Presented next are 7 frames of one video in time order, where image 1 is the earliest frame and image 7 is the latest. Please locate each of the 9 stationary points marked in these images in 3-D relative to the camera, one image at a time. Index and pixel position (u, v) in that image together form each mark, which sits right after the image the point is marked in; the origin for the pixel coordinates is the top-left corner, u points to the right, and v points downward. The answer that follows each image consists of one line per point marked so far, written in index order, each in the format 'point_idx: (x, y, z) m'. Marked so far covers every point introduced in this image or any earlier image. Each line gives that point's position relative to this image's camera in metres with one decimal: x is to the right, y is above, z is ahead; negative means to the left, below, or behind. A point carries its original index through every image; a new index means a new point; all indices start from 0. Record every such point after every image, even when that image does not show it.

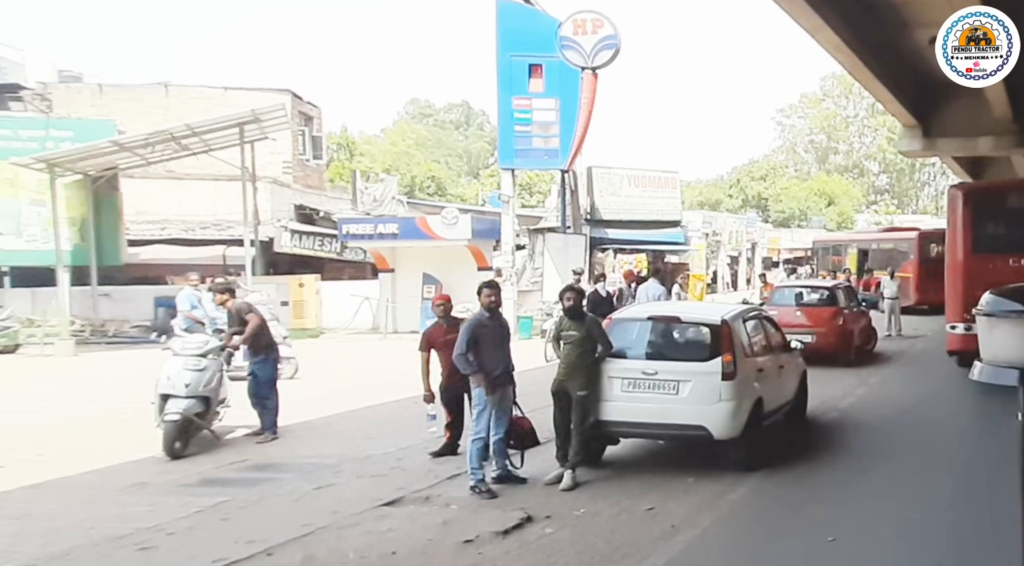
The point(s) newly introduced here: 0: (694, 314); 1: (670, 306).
0: (+1.6, -0.3, +9.6) m
1: (+1.4, -0.2, +10.1) m
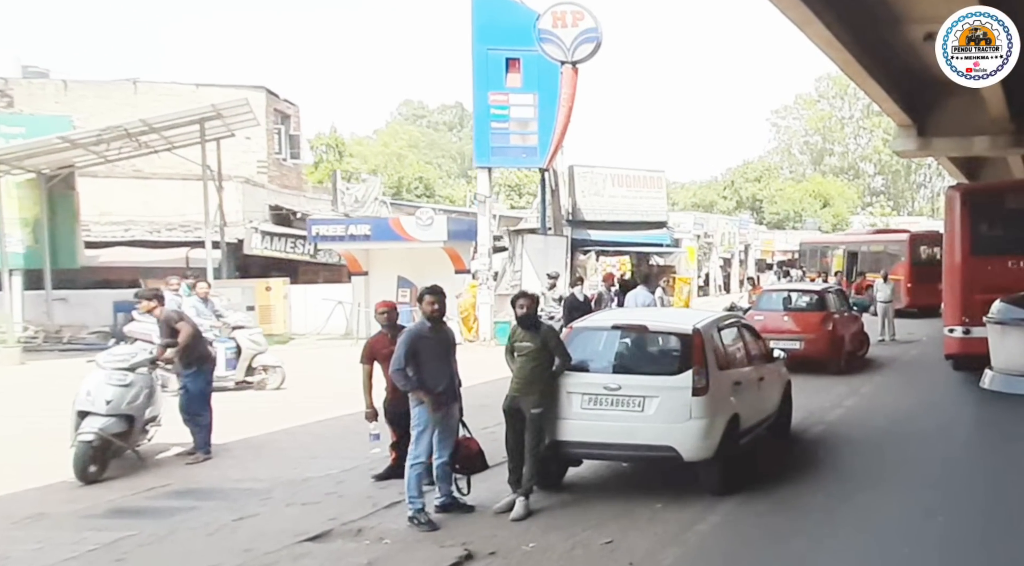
0: (+1.2, -0.3, +8.7) m
1: (+1.0, -0.3, +9.3) m
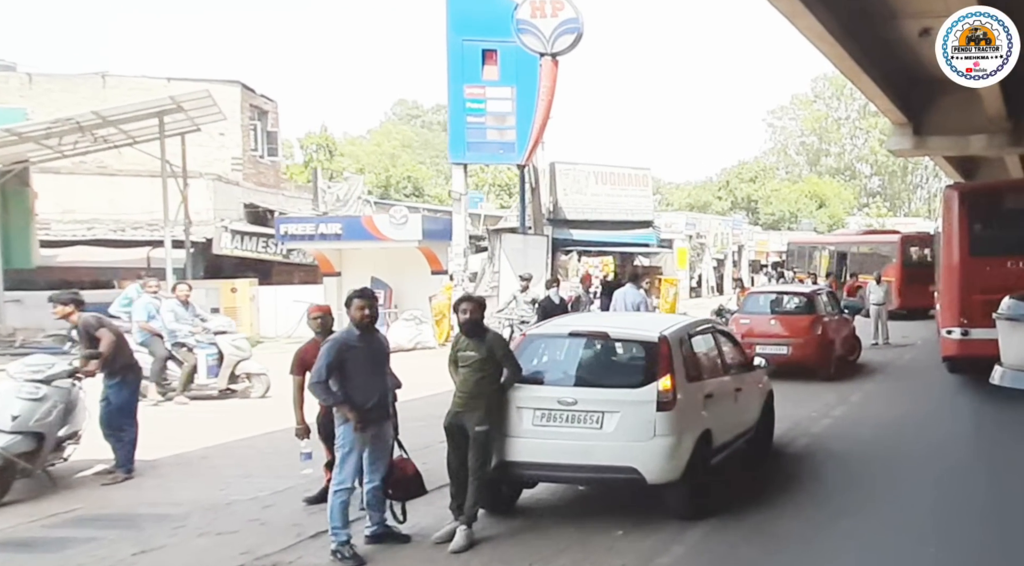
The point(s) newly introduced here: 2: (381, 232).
0: (+0.8, -0.3, +7.9) m
1: (+0.6, -0.3, +8.4) m
2: (-2.4, +0.9, +19.7) m
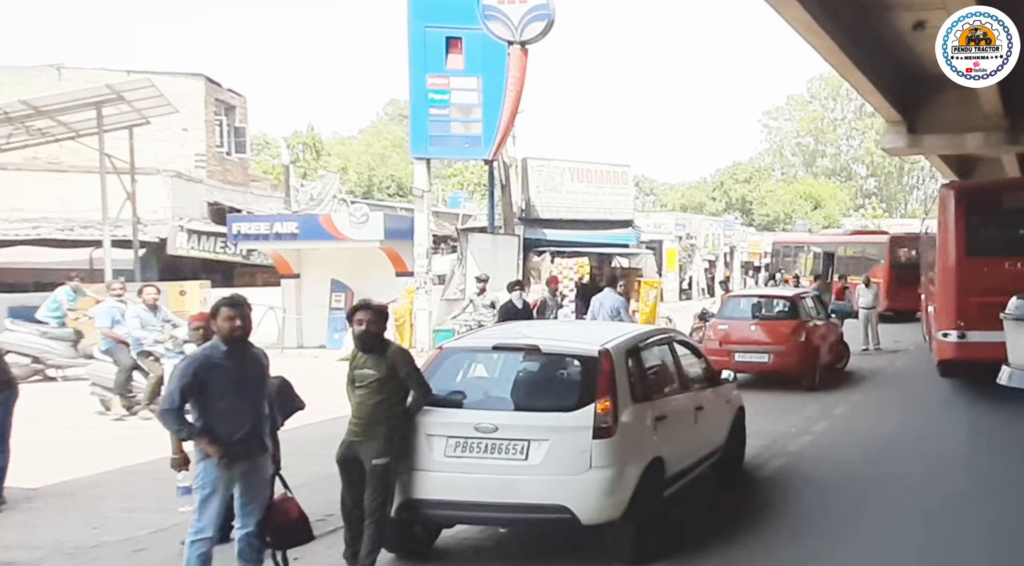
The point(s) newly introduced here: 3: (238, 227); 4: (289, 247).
0: (+0.3, -0.4, +6.7) m
1: (+0.1, -0.3, +7.3) m
2: (-2.9, +0.9, +18.5) m
3: (-4.8, +1.0, +19.2) m
4: (-3.8, +0.6, +18.9) m
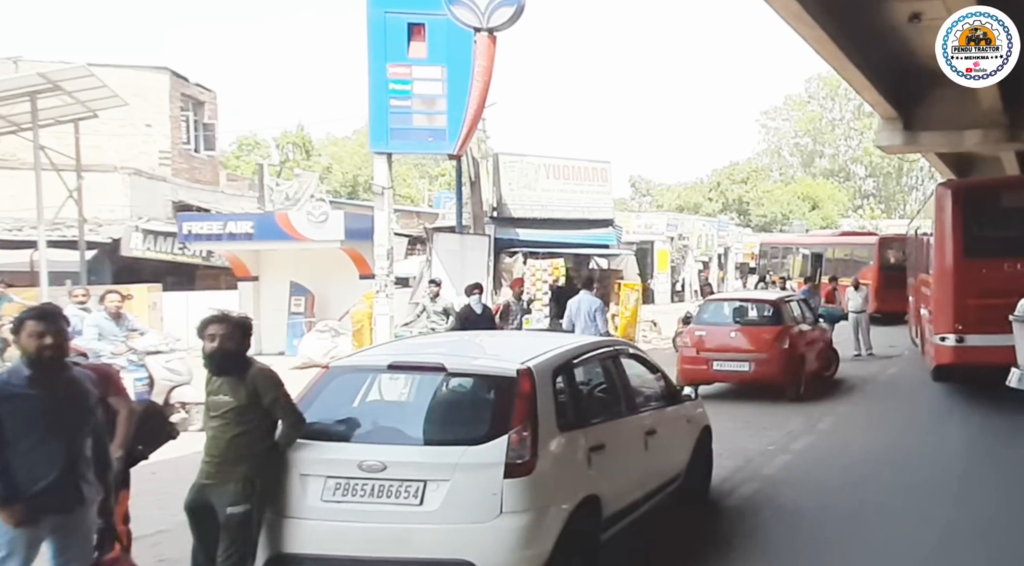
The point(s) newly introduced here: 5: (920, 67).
0: (-0.2, -0.4, +5.7) m
1: (-0.4, -0.4, +6.2) m
2: (-3.4, +0.8, +17.4) m
3: (-5.3, +0.9, +18.1) m
4: (-4.4, +0.6, +17.8) m
5: (+7.3, +3.9, +19.8) m
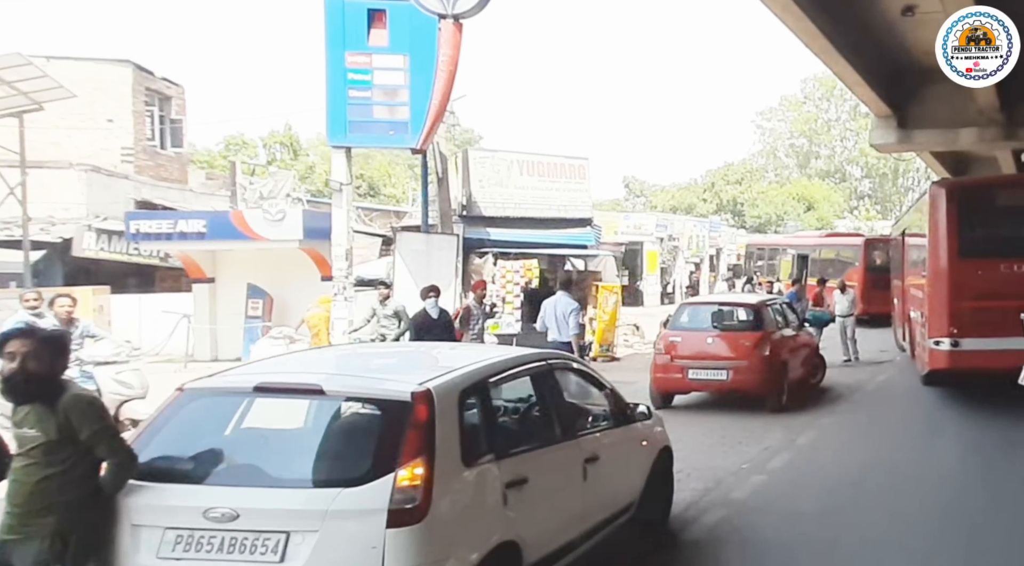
0: (-0.6, -0.4, +4.7) m
1: (-0.8, -0.4, +5.2) m
2: (-3.9, +0.8, +16.4) m
3: (-5.8, +0.9, +17.1) m
4: (-4.8, +0.5, +16.9) m
5: (+6.8, +3.9, +18.9) m
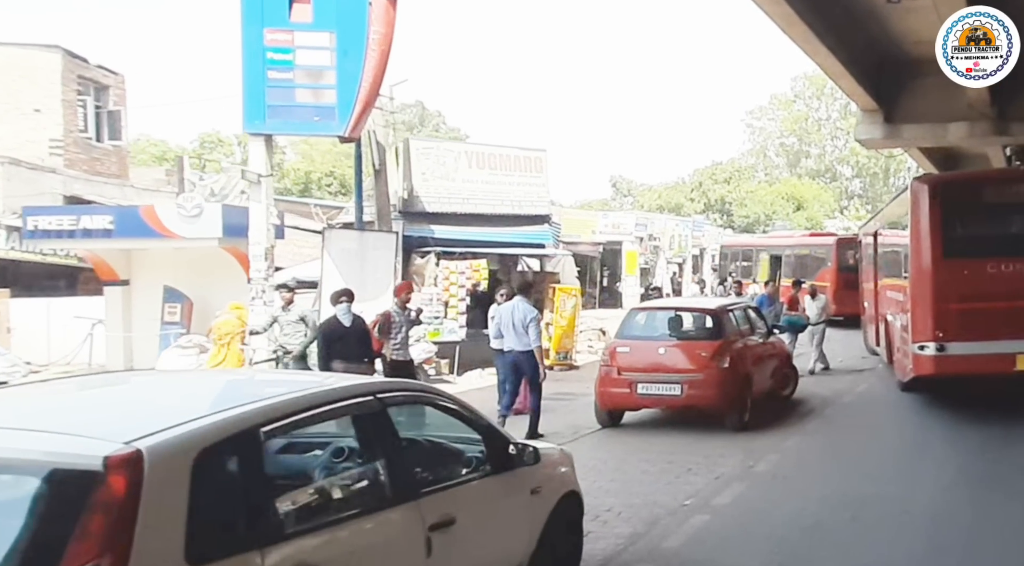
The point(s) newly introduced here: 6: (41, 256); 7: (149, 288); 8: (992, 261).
0: (-1.4, -0.4, +3.1) m
1: (-1.6, -0.4, +3.7) m
2: (-4.7, +0.8, +14.9) m
3: (-6.6, +0.9, +15.5) m
4: (-5.6, +0.5, +15.3) m
5: (+6.0, +3.9, +17.4) m
6: (-7.9, +0.5, +18.7) m
7: (-5.3, -0.1, +16.0) m
8: (+4.7, +0.2, +10.8) m
